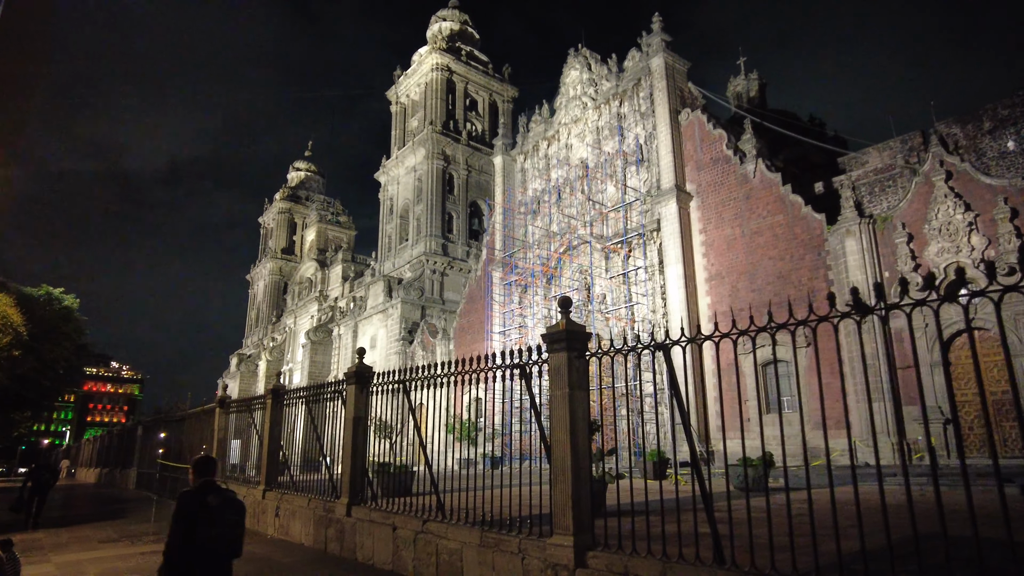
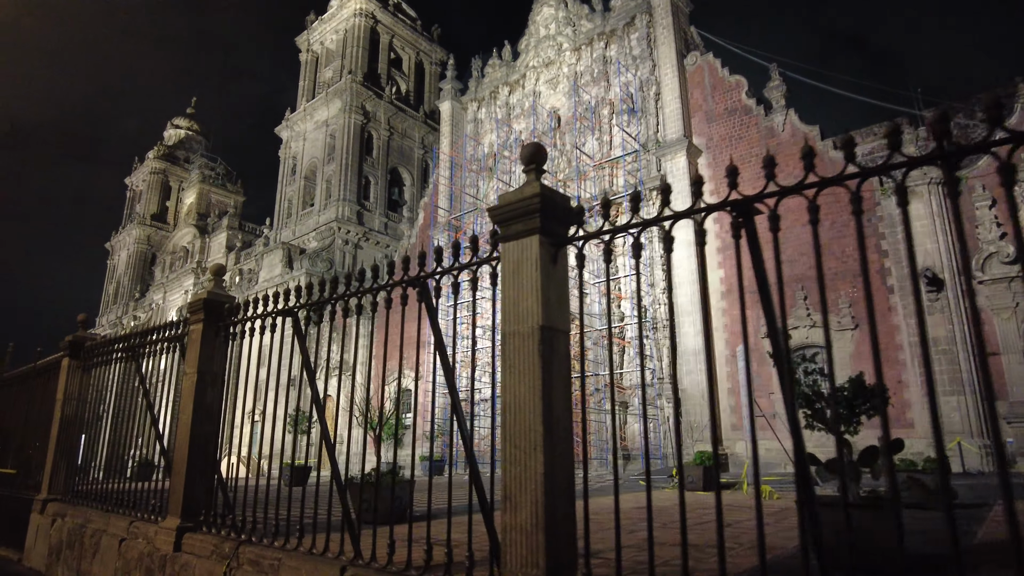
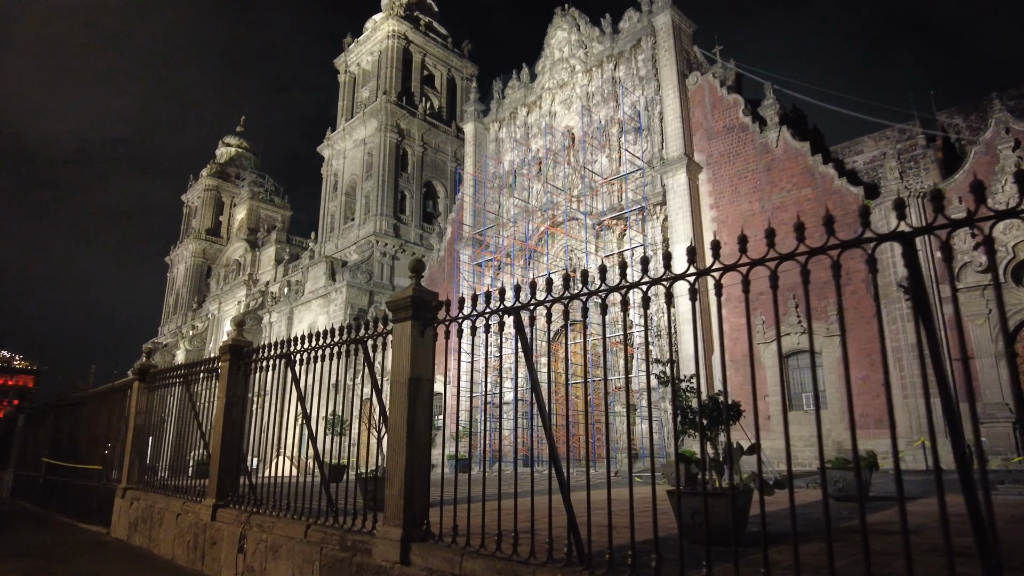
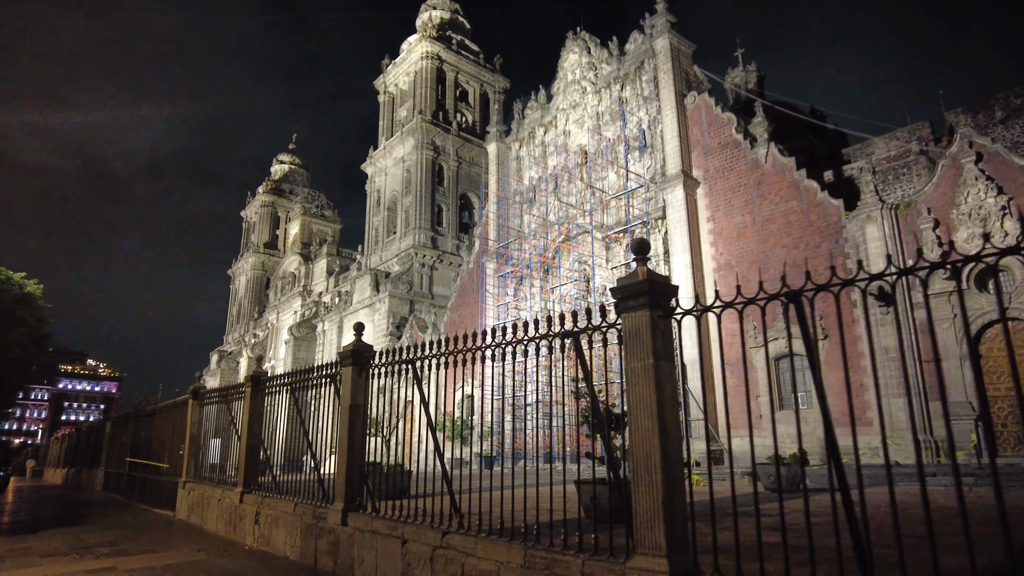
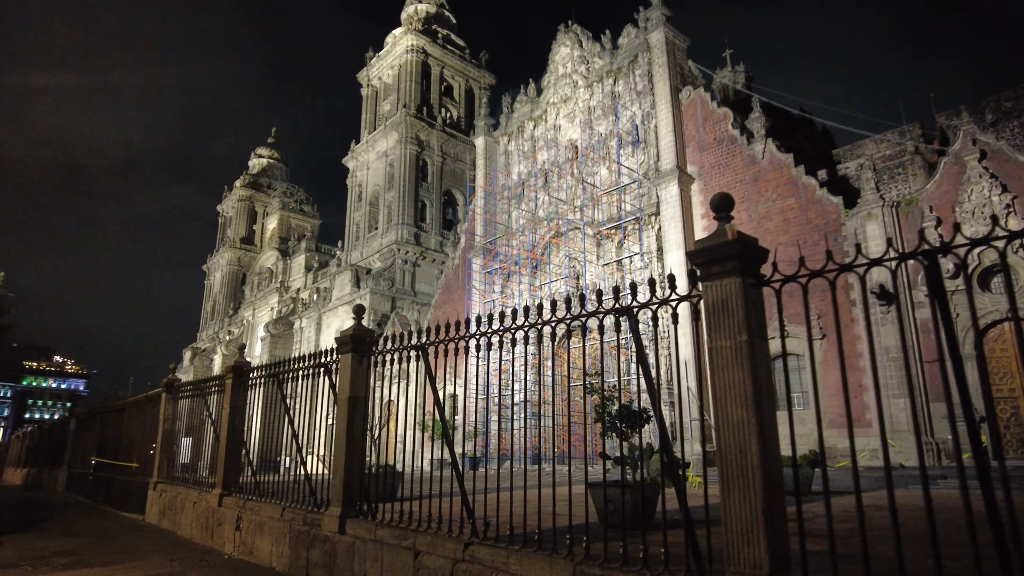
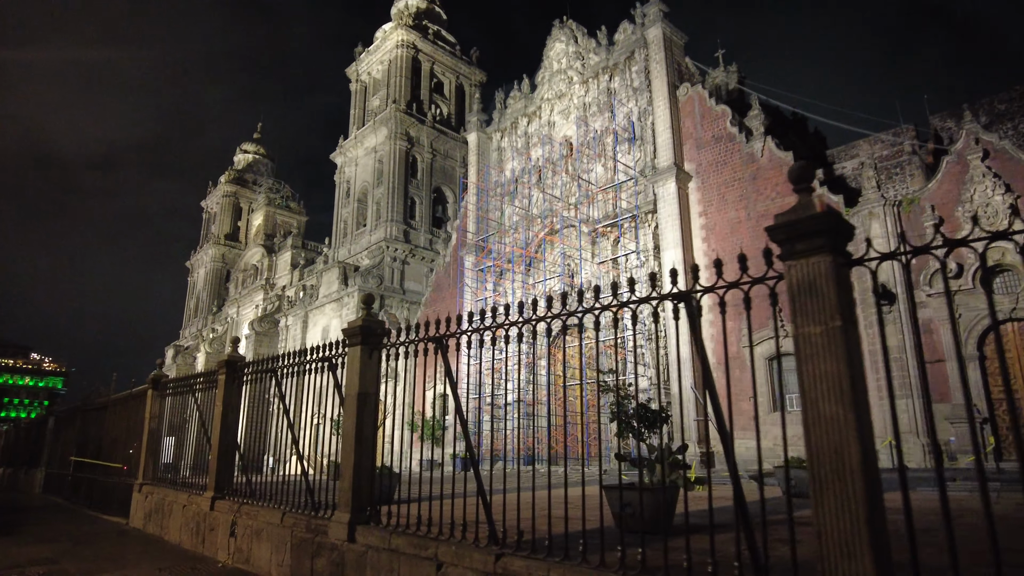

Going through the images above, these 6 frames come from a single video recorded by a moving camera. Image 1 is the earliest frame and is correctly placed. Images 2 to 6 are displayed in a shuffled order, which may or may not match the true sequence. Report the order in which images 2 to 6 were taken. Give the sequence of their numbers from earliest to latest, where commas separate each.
4, 5, 6, 3, 2
